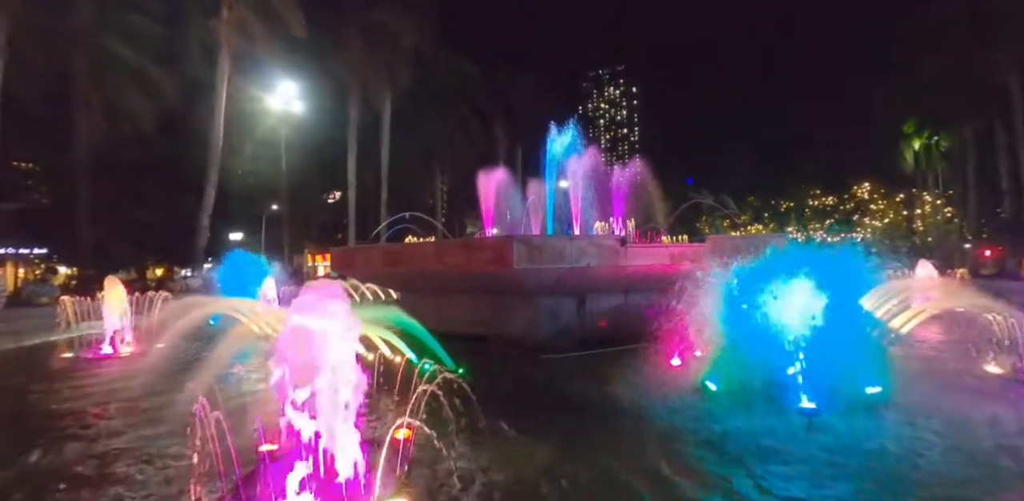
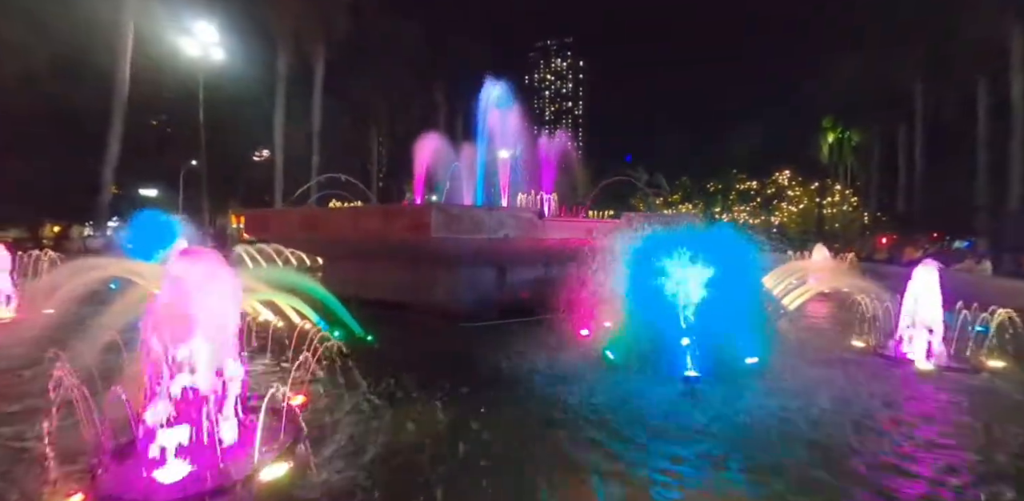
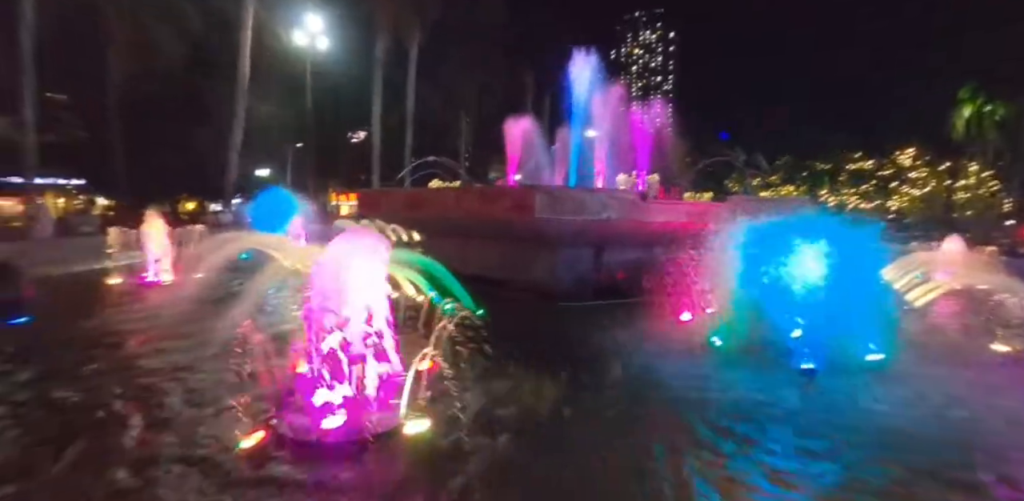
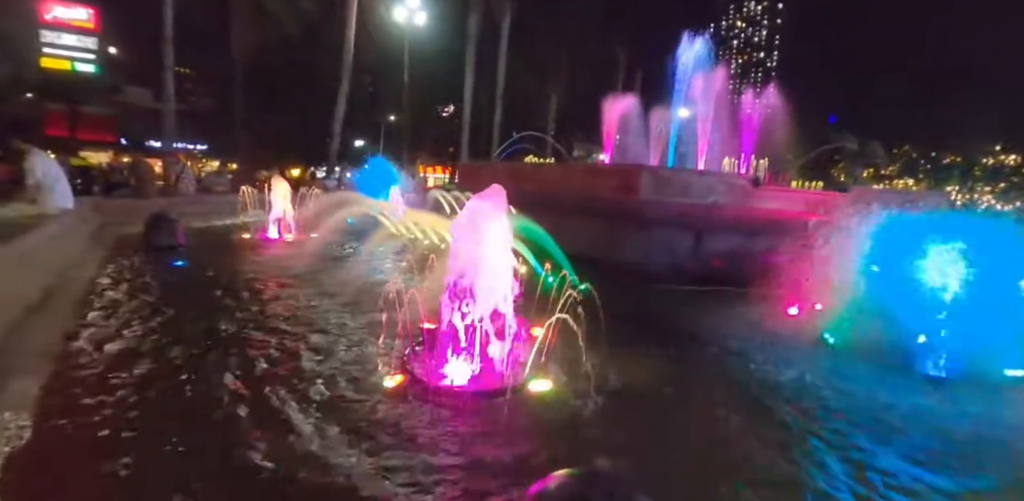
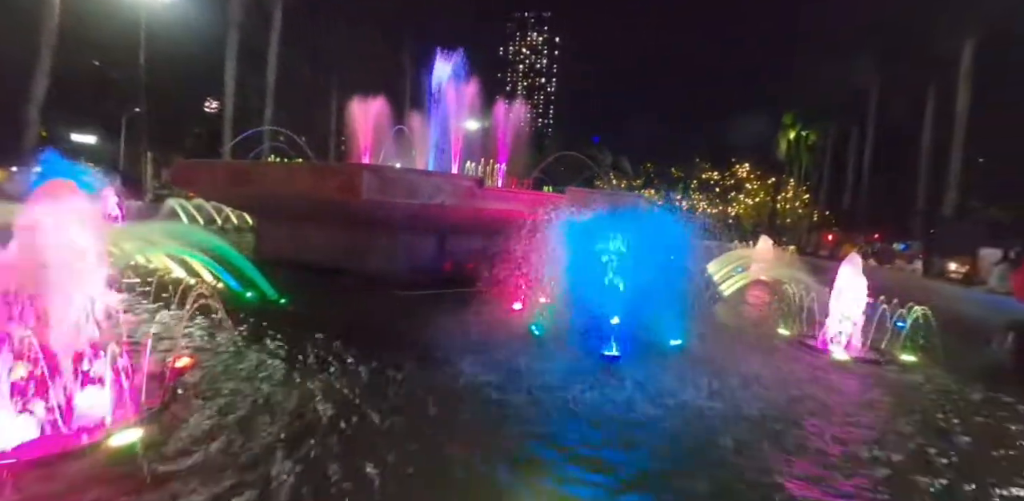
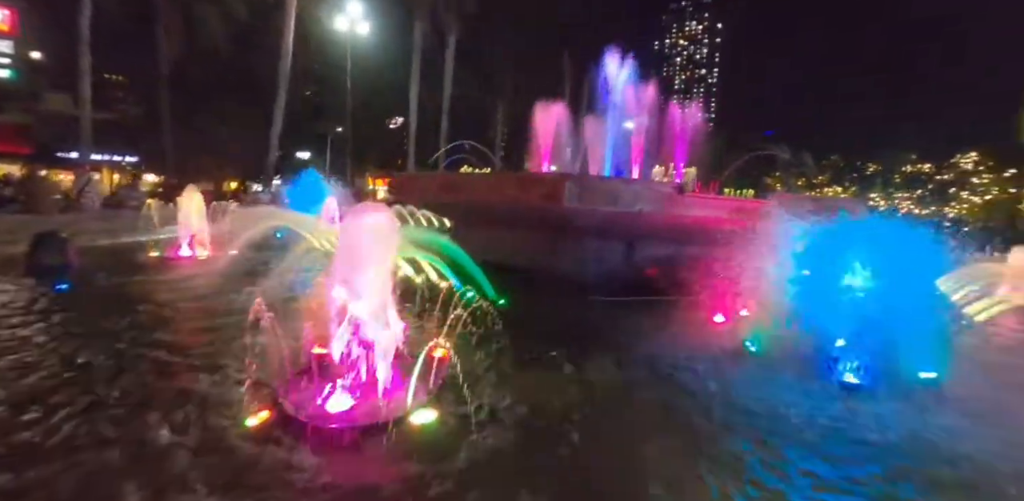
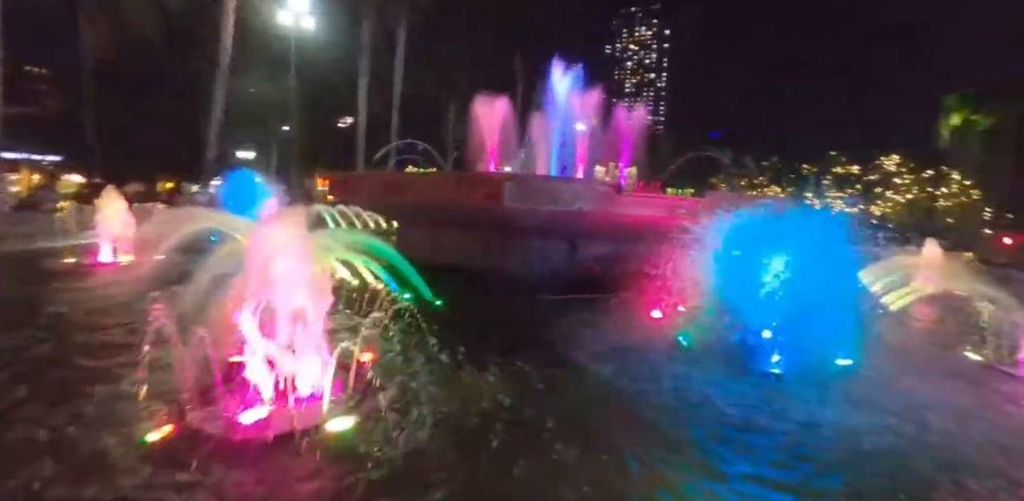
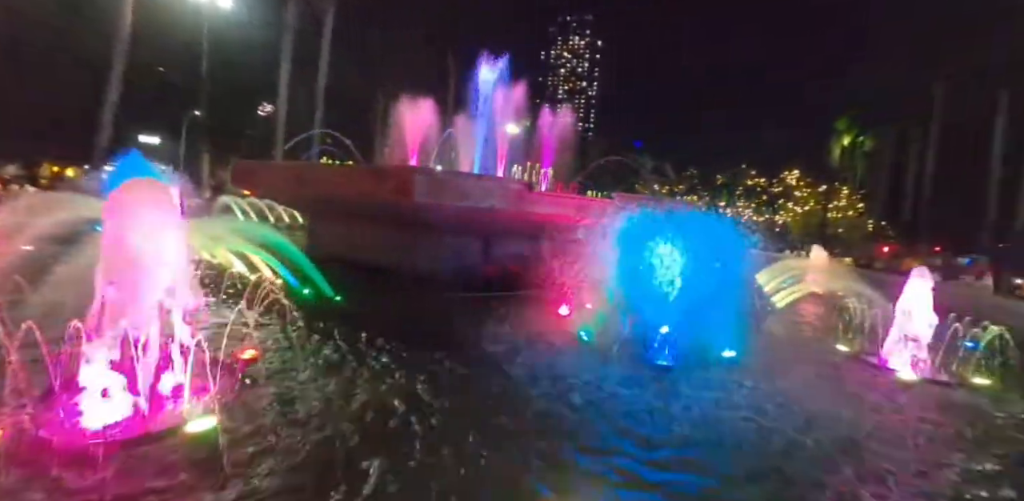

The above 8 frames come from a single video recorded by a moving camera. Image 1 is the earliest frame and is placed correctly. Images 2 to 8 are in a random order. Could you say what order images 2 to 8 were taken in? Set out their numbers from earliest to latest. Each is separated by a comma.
2, 3, 4, 6, 7, 8, 5
